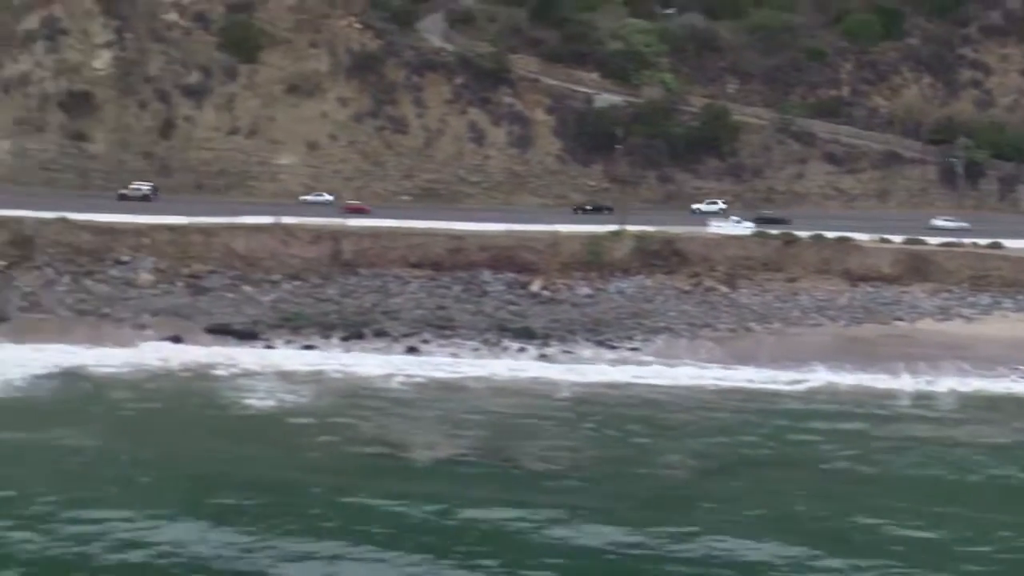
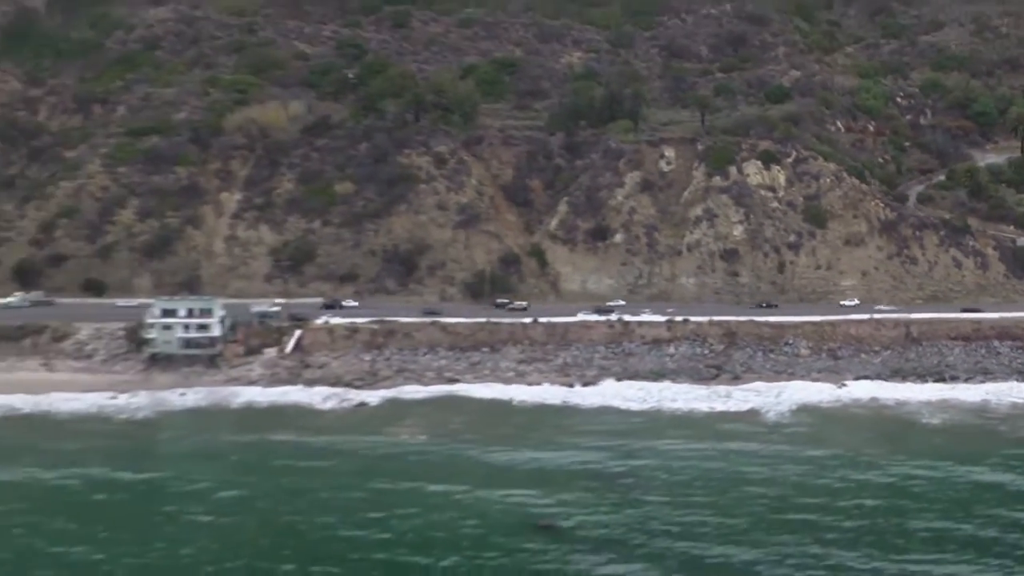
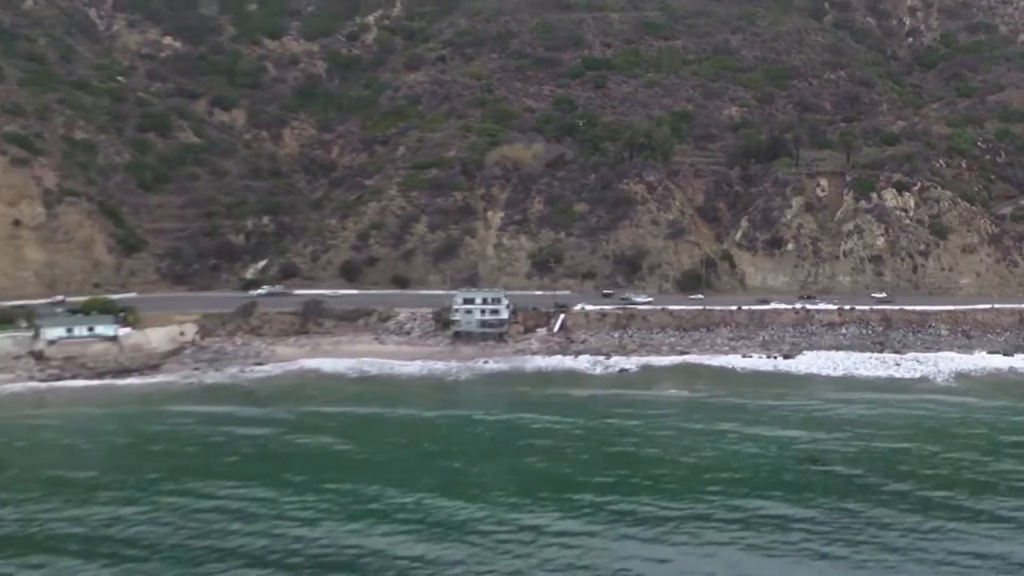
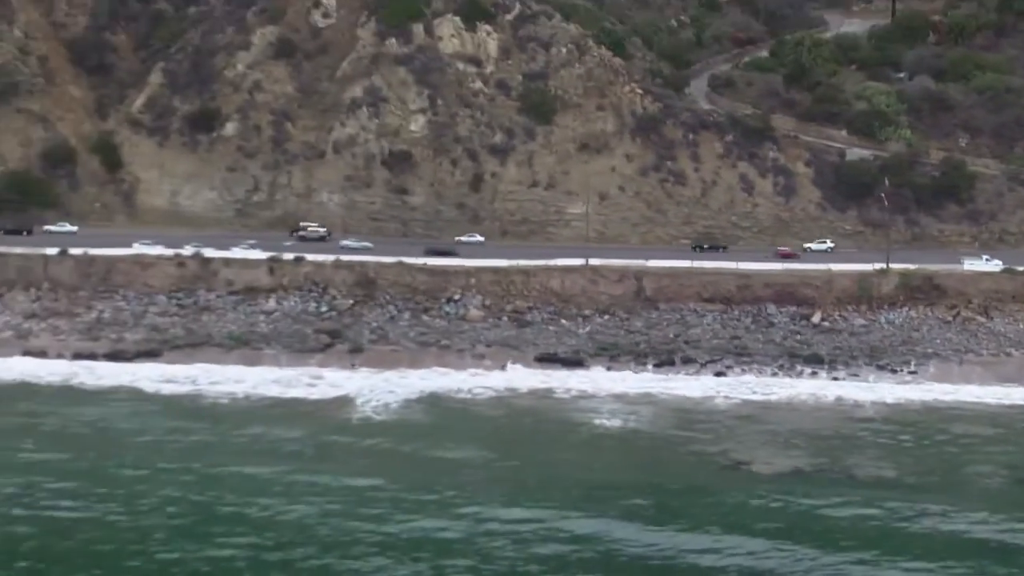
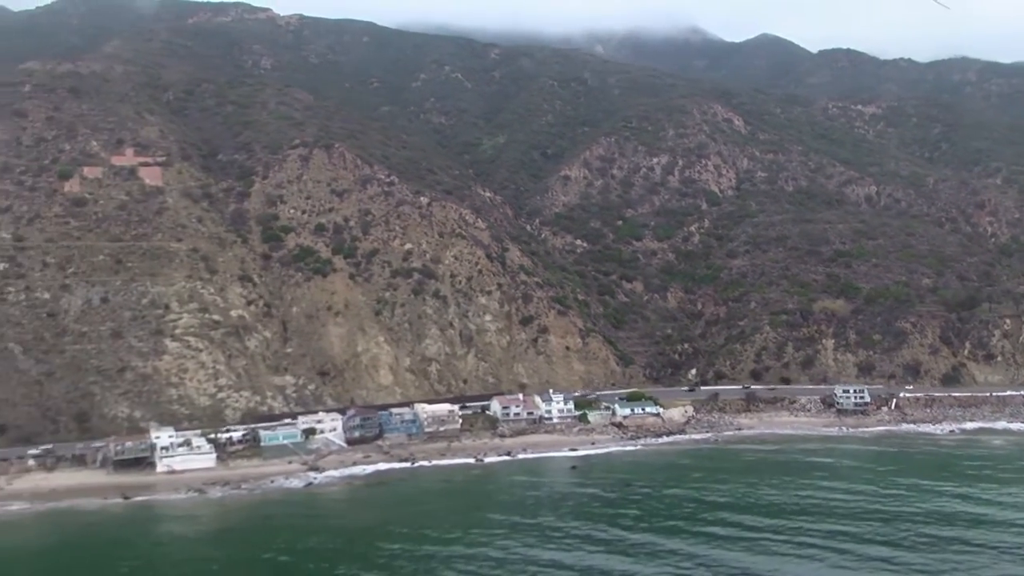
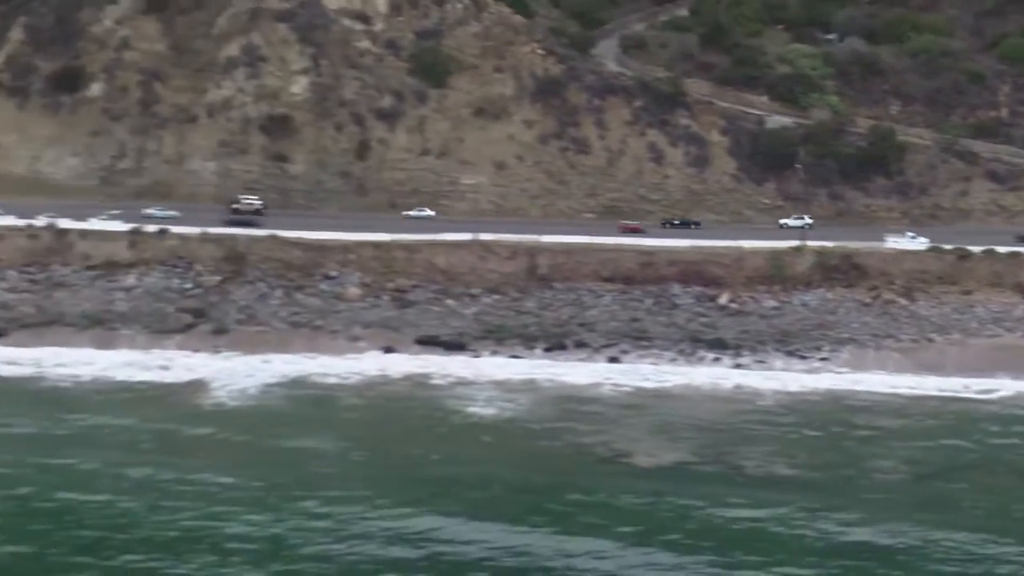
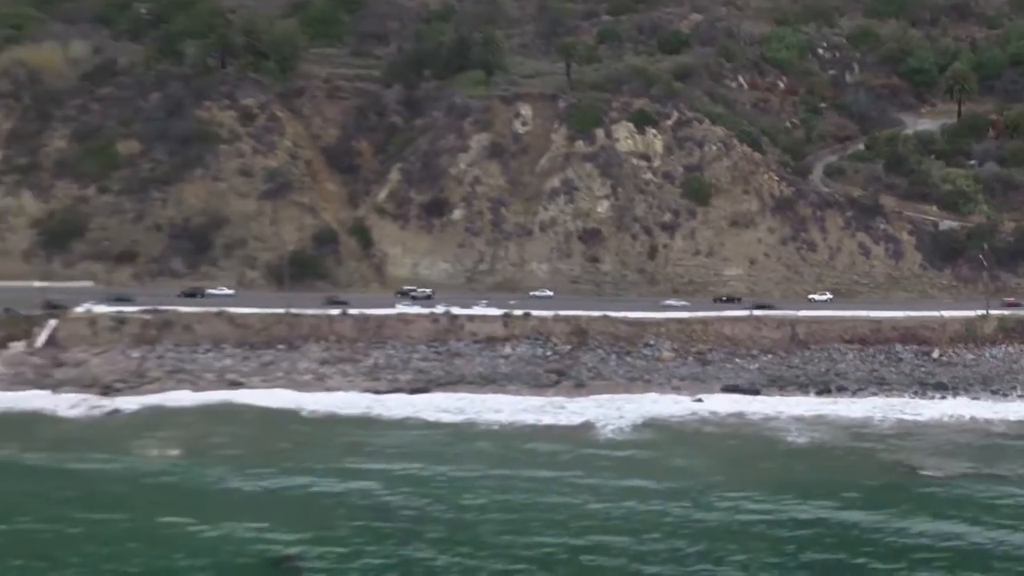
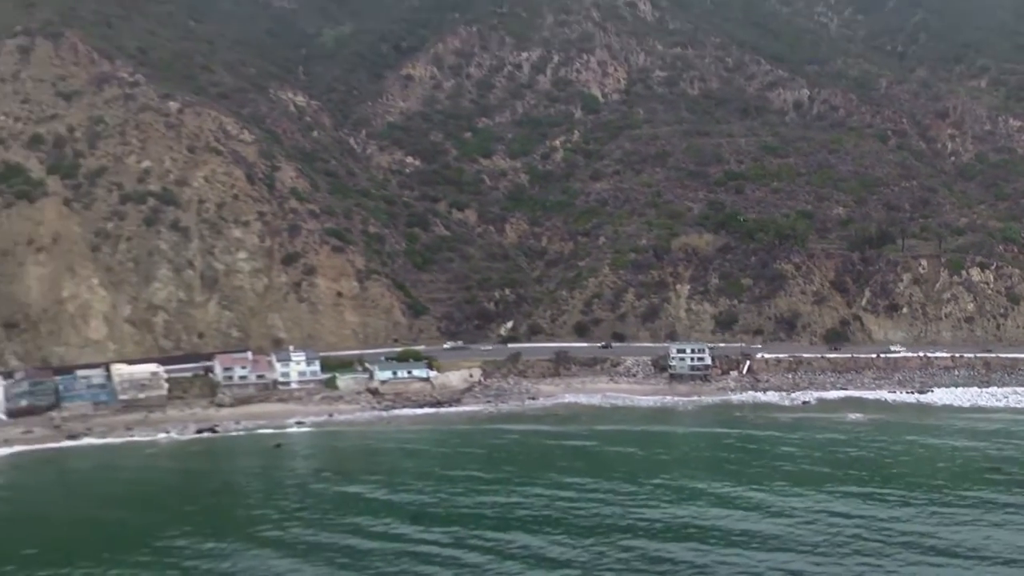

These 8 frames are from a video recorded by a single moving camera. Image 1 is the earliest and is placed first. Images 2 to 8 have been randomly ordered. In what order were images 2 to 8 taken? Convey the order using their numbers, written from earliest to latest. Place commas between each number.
6, 4, 7, 2, 3, 8, 5
